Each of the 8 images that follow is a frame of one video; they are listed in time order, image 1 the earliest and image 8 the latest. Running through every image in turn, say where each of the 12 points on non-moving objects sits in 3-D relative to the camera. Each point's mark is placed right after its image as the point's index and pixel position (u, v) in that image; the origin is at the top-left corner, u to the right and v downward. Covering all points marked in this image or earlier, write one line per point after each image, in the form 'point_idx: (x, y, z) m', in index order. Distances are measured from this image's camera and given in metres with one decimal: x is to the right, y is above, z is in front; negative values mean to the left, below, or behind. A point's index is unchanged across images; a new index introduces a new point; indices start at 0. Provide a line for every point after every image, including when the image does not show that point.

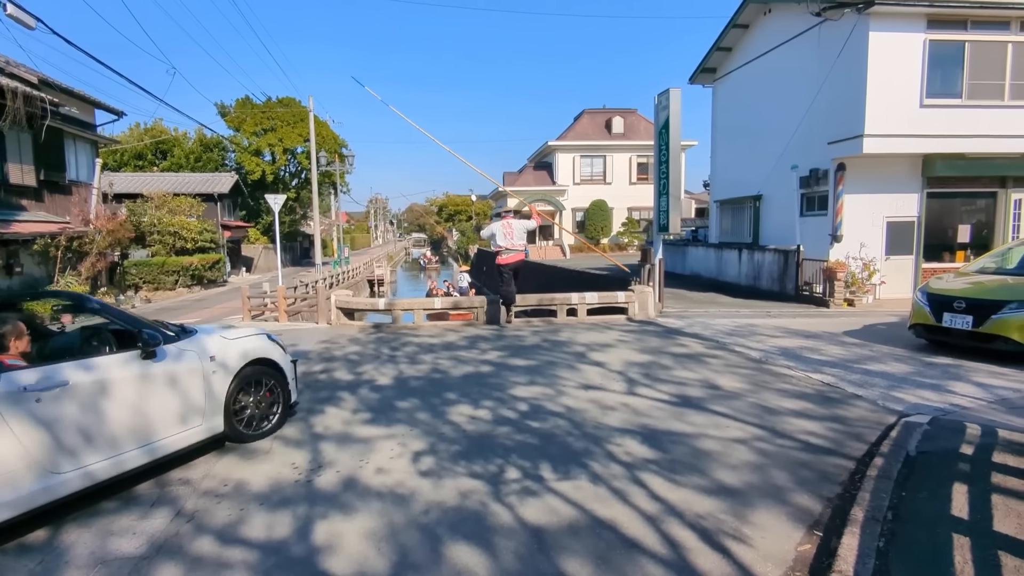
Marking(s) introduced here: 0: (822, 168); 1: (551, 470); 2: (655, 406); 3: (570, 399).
0: (+7.1, +2.8, +14.2) m
1: (+0.3, -1.2, +4.0) m
2: (+1.3, -1.0, +5.4) m
3: (+0.5, -1.0, +5.7) m
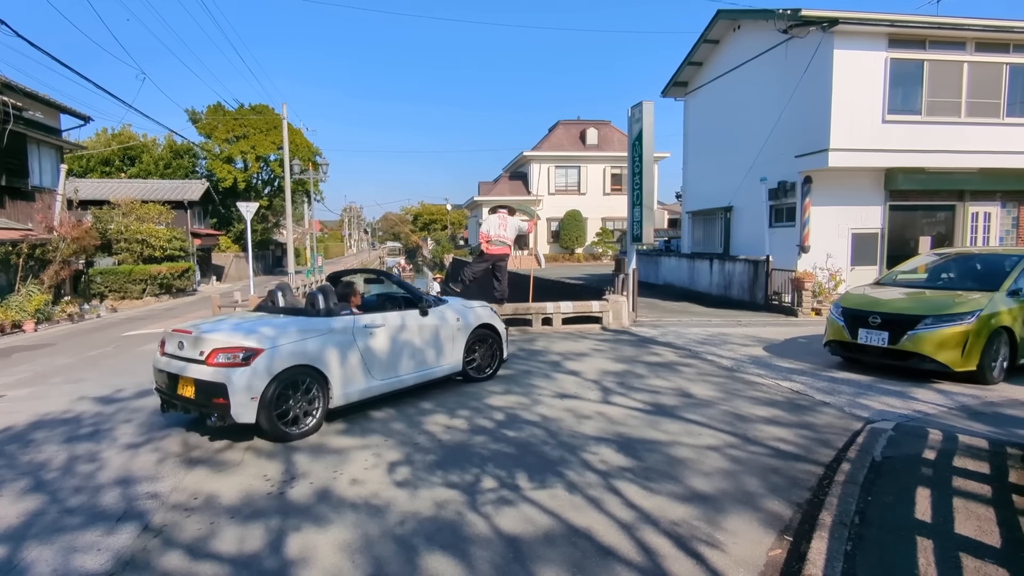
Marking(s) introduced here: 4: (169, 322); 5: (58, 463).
0: (+6.6, +2.5, +14.5) m
1: (+0.1, -1.3, +4.0) m
2: (+1.0, -1.1, +5.5) m
3: (+0.3, -1.1, +5.7) m
4: (-8.8, -0.9, +15.8) m
5: (-3.4, -1.3, +4.6) m
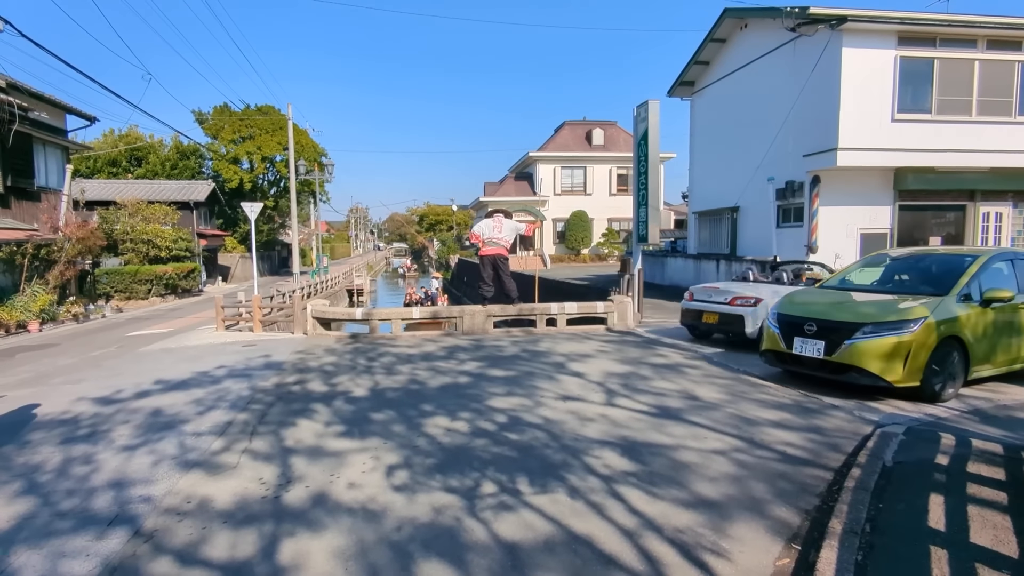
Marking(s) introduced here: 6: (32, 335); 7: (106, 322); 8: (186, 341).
0: (+6.7, +2.5, +14.4) m
1: (+0.1, -1.3, +4.0) m
2: (+1.1, -1.1, +5.3) m
3: (+0.3, -1.1, +5.6) m
4: (-8.7, -0.9, +15.7) m
5: (-3.4, -1.3, +4.6) m
6: (-10.6, -1.0, +13.6) m
7: (-11.2, -0.9, +17.0) m
8: (-6.0, -1.0, +11.3) m
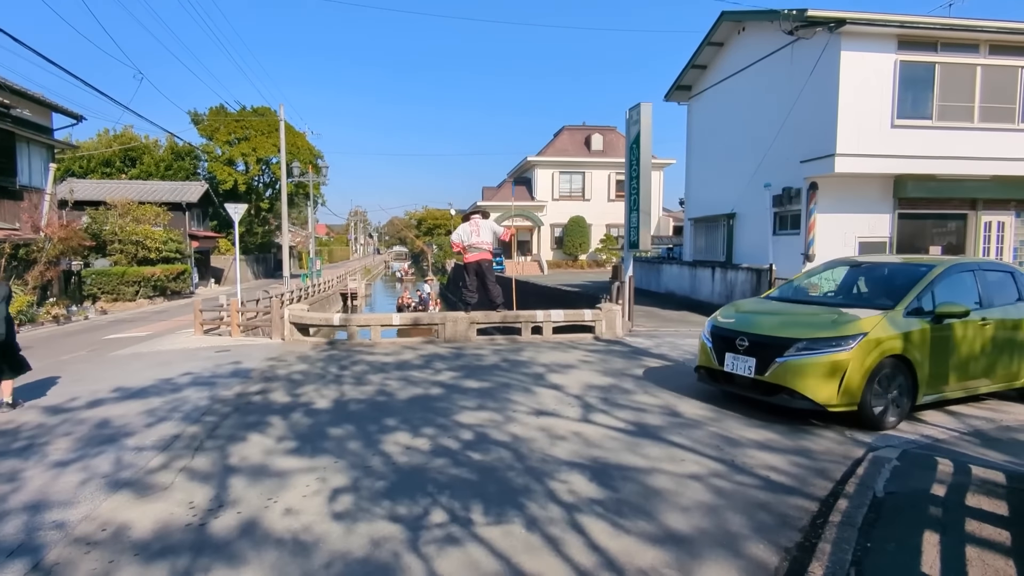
0: (+6.4, +2.3, +14.0) m
1: (-0.2, -1.3, +3.6) m
2: (+0.8, -1.2, +5.0) m
3: (+0.1, -1.2, +5.3) m
4: (-8.9, -0.9, +15.4) m
5: (-3.7, -1.3, +4.2) m
6: (-10.9, -1.1, +13.3) m
7: (-11.4, -1.0, +16.6) m
8: (-6.3, -1.0, +11.0) m
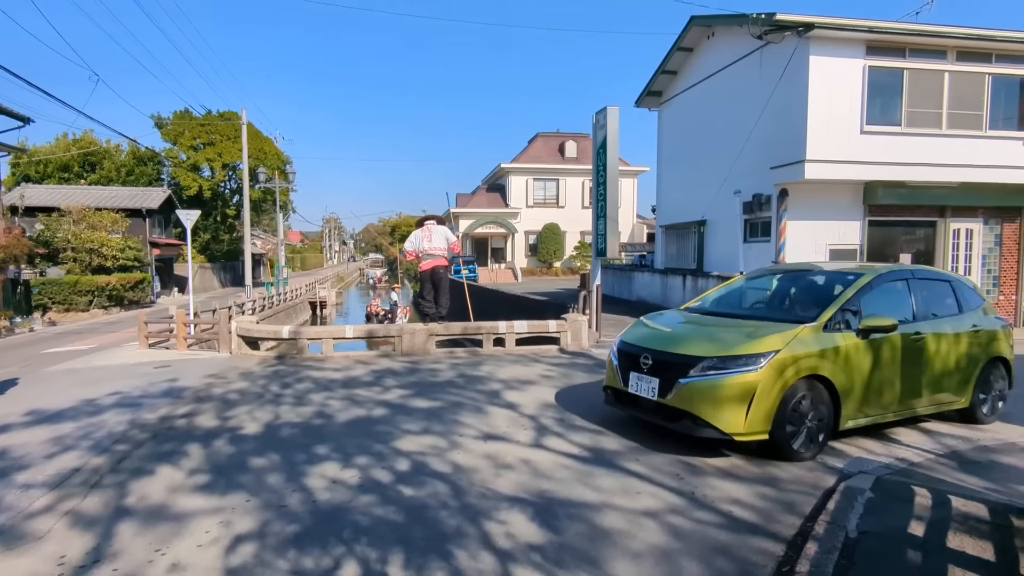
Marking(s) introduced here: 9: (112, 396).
0: (+5.7, +2.1, +13.8) m
1: (-0.6, -1.4, +3.1) m
2: (+0.4, -1.3, +4.5) m
3: (-0.4, -1.3, +4.8) m
4: (-9.7, -1.2, +14.6) m
5: (-4.1, -1.4, +3.6) m
6: (-11.6, -1.3, +12.4) m
7: (-12.2, -1.2, +15.7) m
8: (-6.9, -1.2, +10.3) m
9: (-4.5, -1.2, +7.0) m
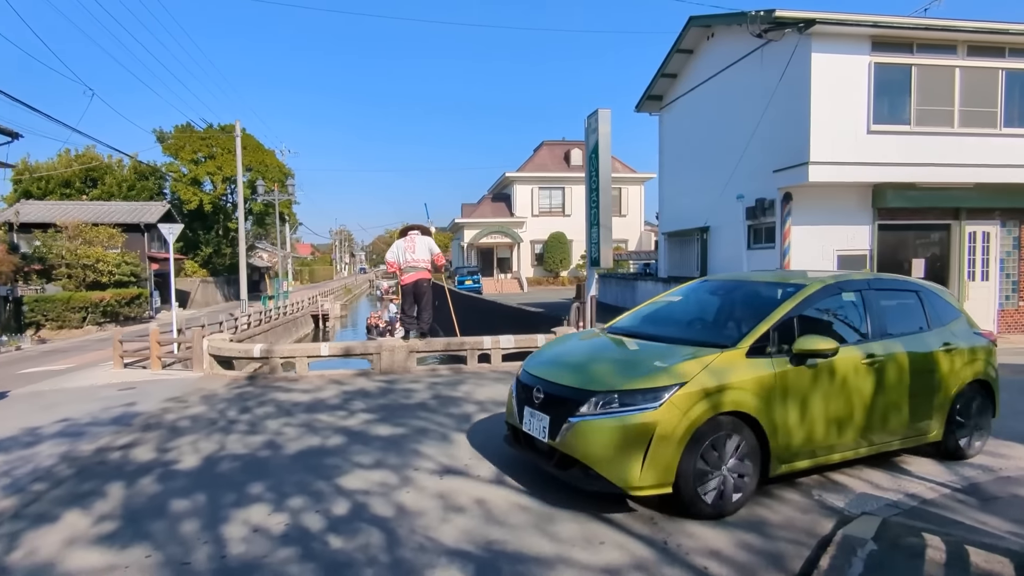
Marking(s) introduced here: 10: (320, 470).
0: (+5.5, +1.9, +13.2) m
1: (-0.9, -1.5, +2.6) m
2: (0.0, -1.4, +4.0) m
3: (-0.7, -1.4, +4.2) m
4: (-9.8, -1.6, +14.2) m
5: (-4.4, -1.6, +3.1) m
6: (-11.7, -1.7, +12.1) m
7: (-12.3, -1.7, +15.4) m
8: (-7.1, -1.5, +9.9) m
9: (-4.8, -1.4, +6.5) m
10: (-1.5, -1.4, +4.7) m
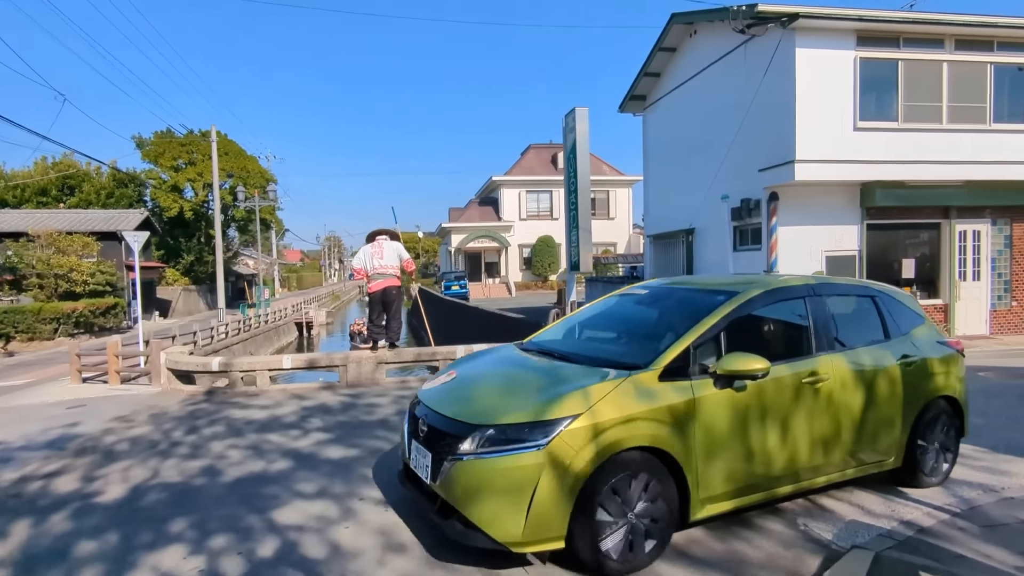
0: (+5.1, +1.9, +12.9) m
1: (-1.2, -1.5, +2.1) m
2: (-0.3, -1.5, +3.5) m
3: (-1.0, -1.5, +3.8) m
4: (-10.2, -1.8, +13.7) m
5: (-4.7, -1.7, +2.6) m
6: (-12.1, -1.9, +11.5) m
7: (-12.8, -2.0, +14.8) m
8: (-7.5, -1.7, +9.3) m
9: (-5.1, -1.6, +6.0) m
10: (-1.8, -1.5, +4.3) m
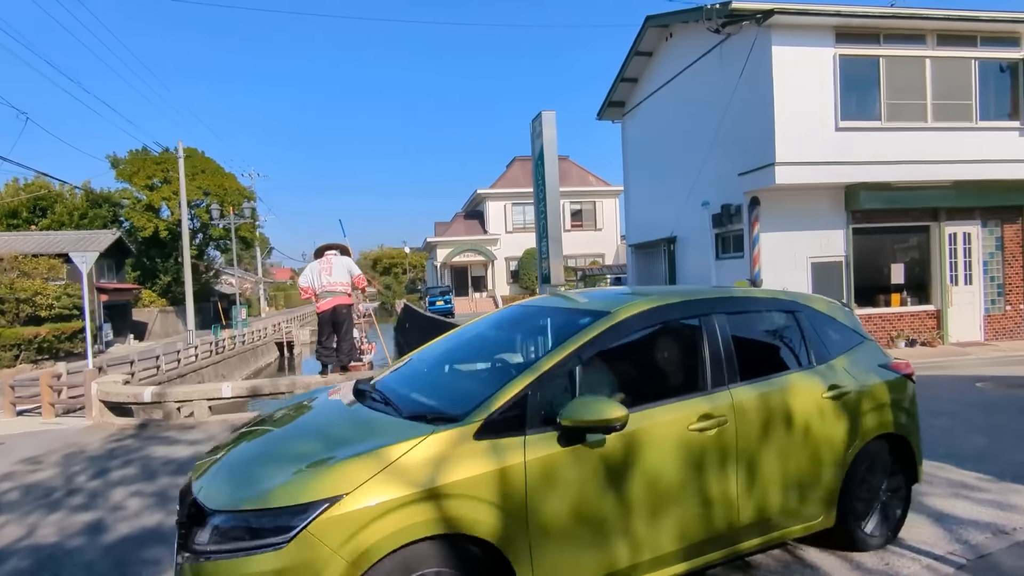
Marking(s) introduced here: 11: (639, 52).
0: (+4.5, +1.7, +12.3) m
1: (-1.6, -1.6, +1.4) m
2: (-0.7, -1.6, +2.9) m
3: (-1.4, -1.6, +3.1) m
4: (-10.8, -2.4, +12.9) m
5: (-5.1, -1.9, +1.9) m
6: (-12.6, -2.4, +10.7) m
7: (-13.3, -2.6, +14.0) m
8: (-7.9, -2.1, +8.6) m
9: (-5.6, -1.8, +5.3) m
10: (-2.2, -1.6, +3.6) m
11: (+3.2, +5.9, +15.5) m
